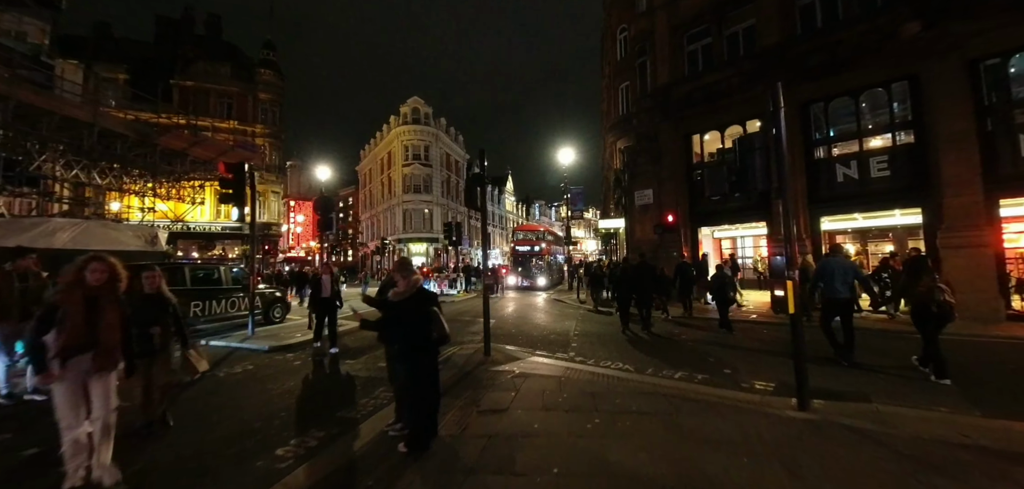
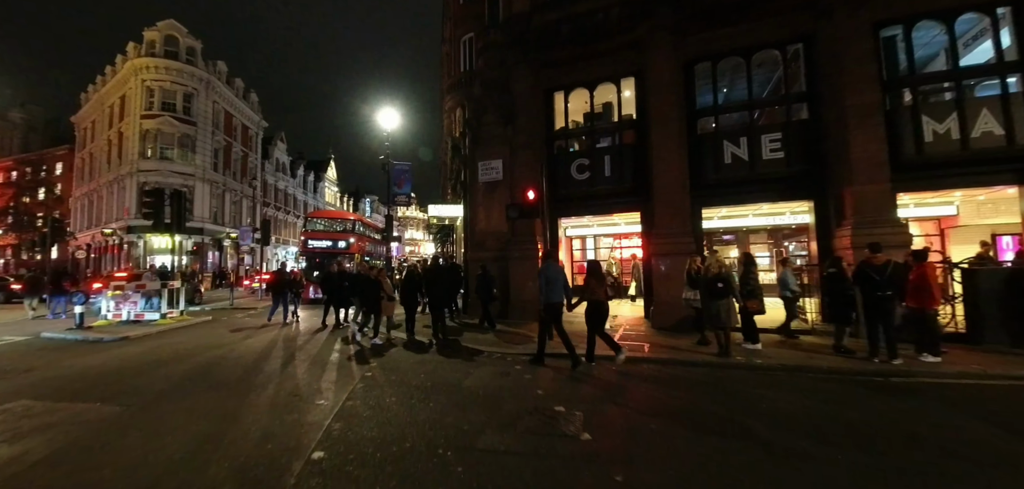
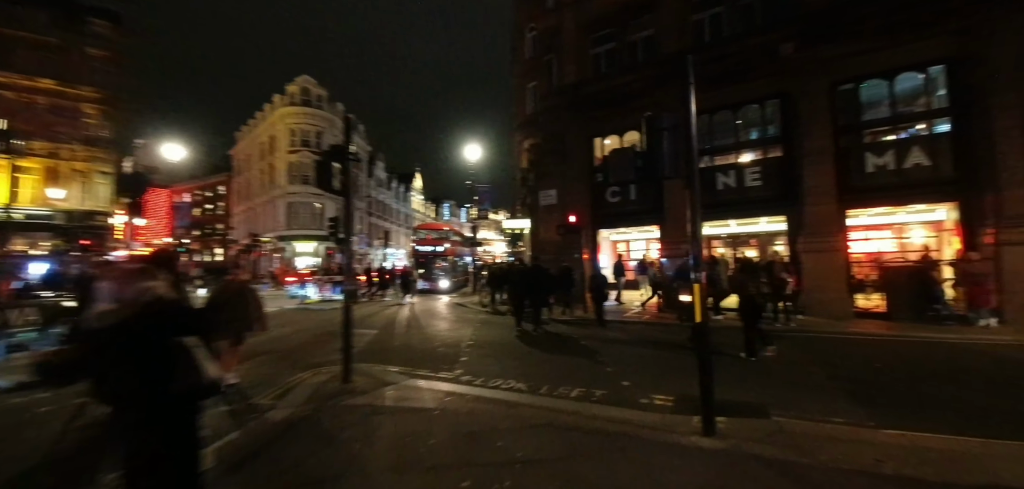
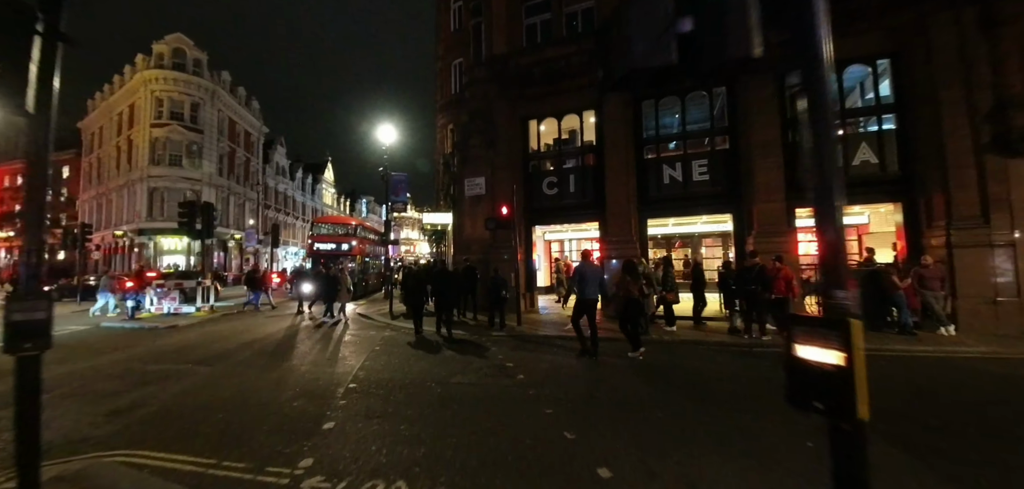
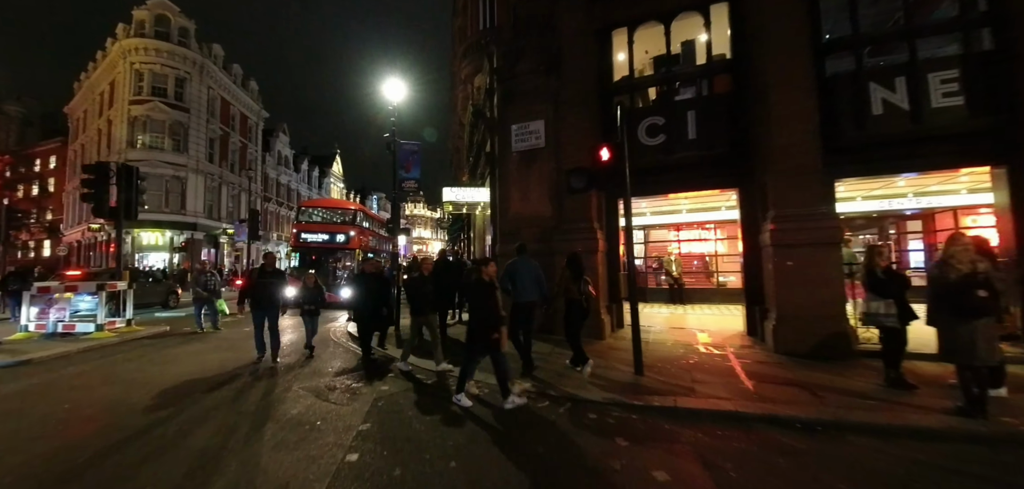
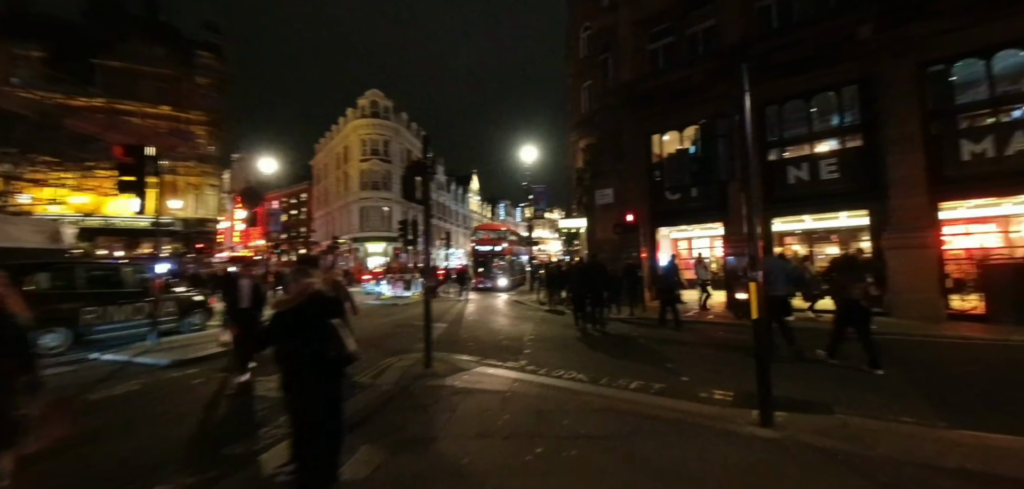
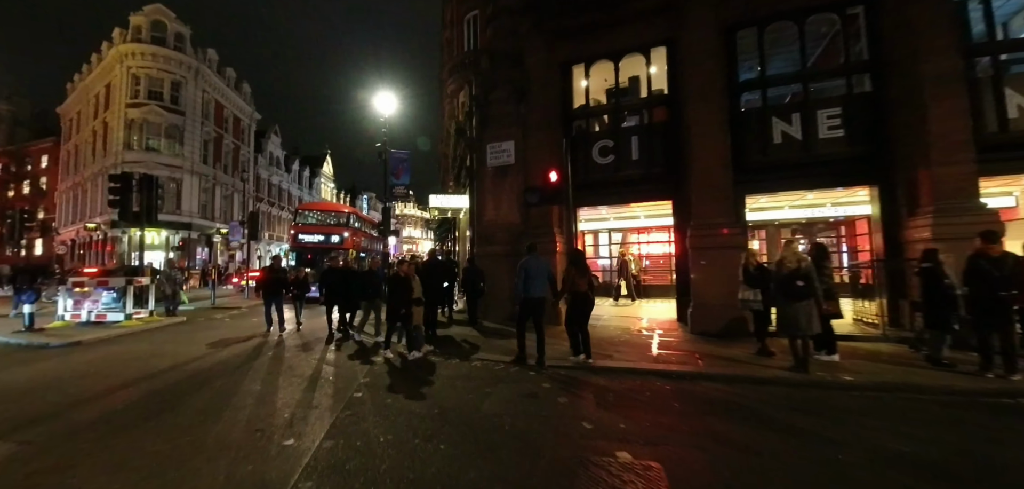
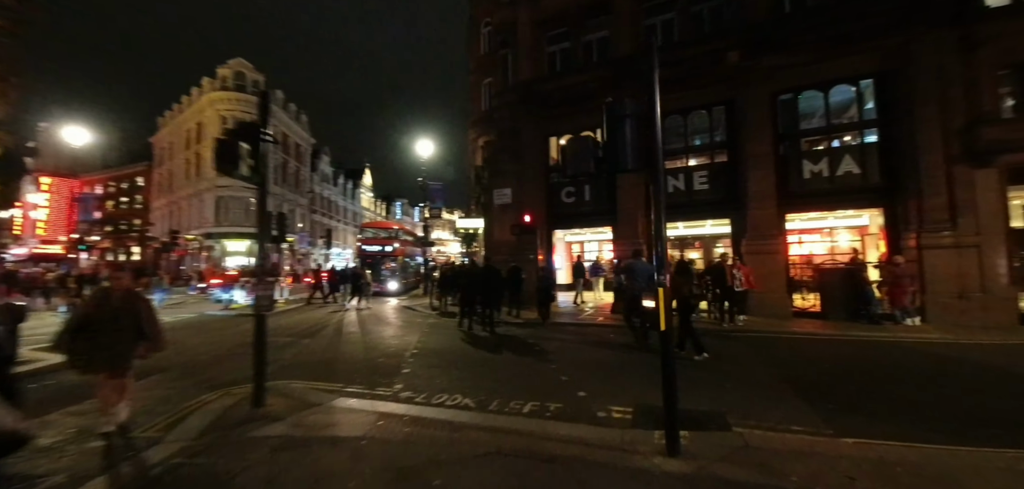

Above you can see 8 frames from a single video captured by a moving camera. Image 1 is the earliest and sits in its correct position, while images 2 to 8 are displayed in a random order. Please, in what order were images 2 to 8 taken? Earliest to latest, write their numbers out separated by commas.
6, 3, 8, 4, 2, 7, 5
